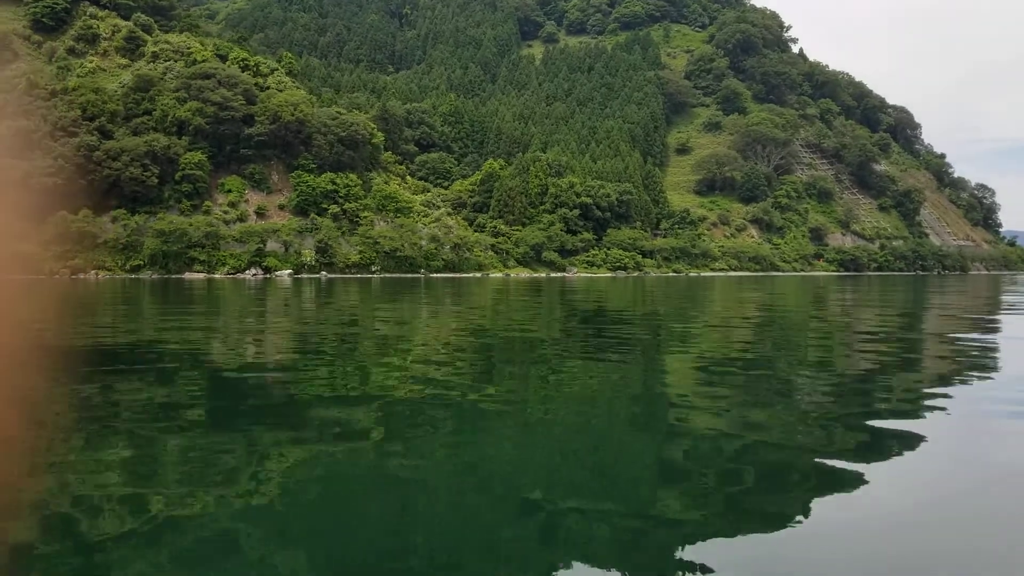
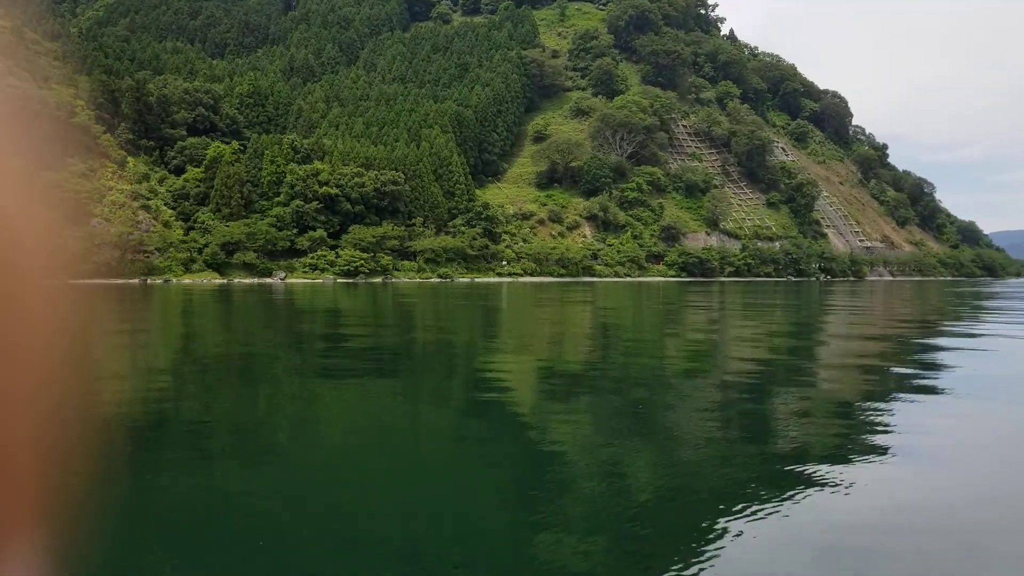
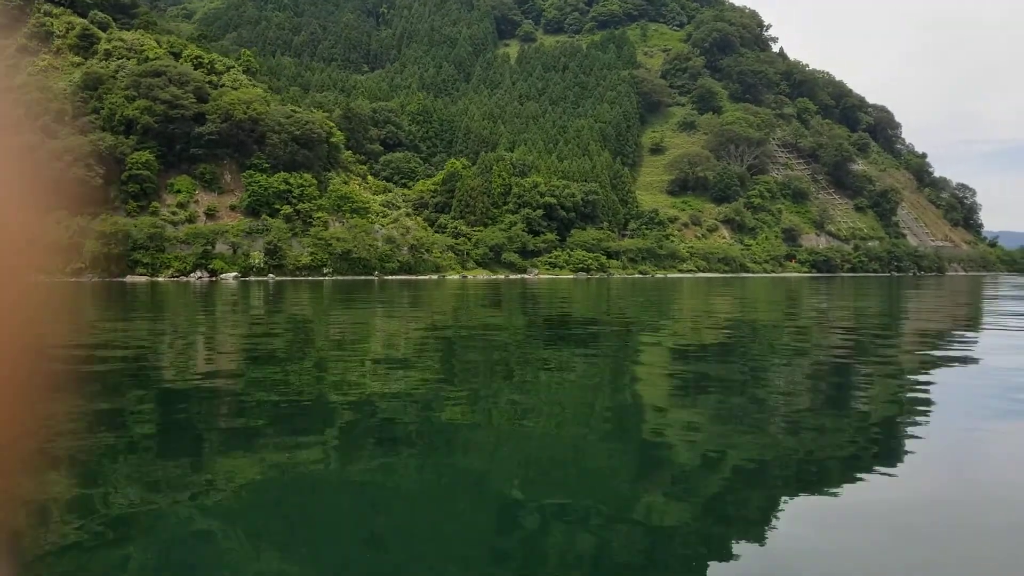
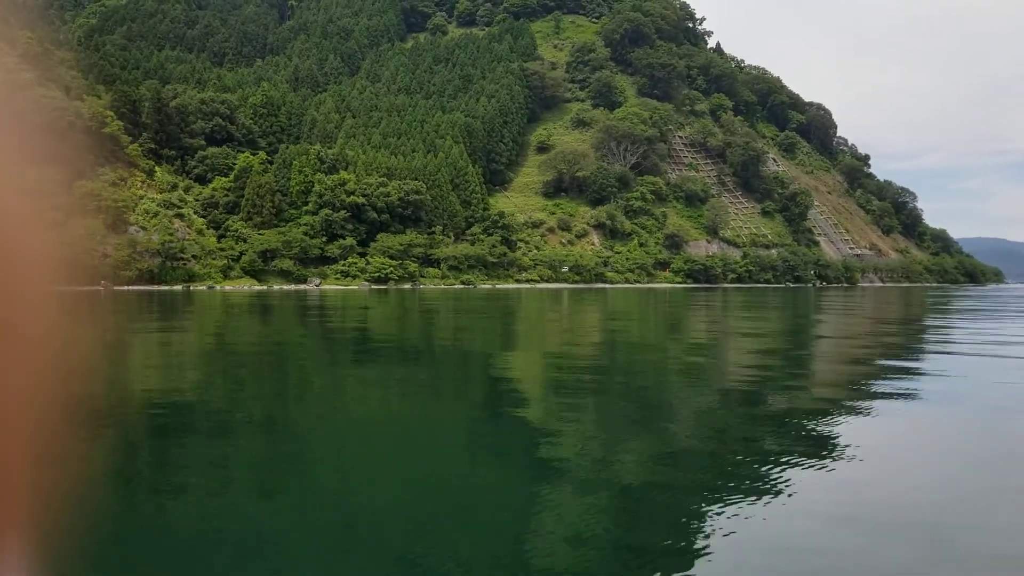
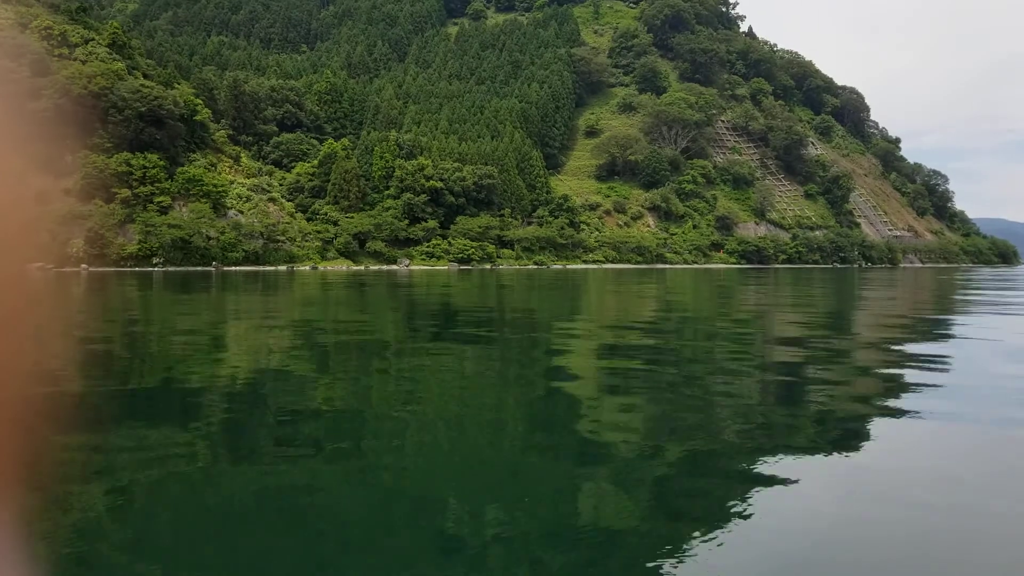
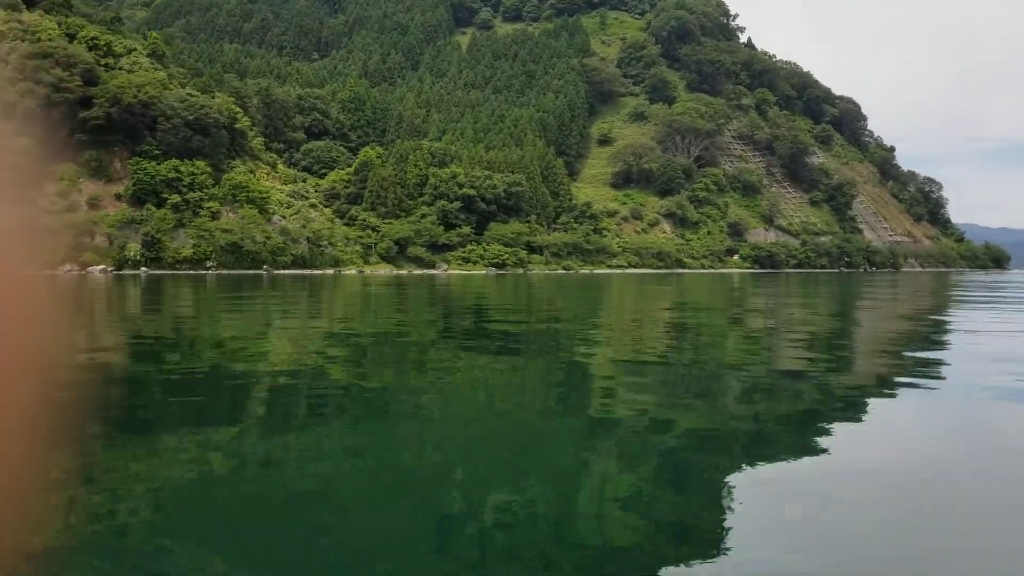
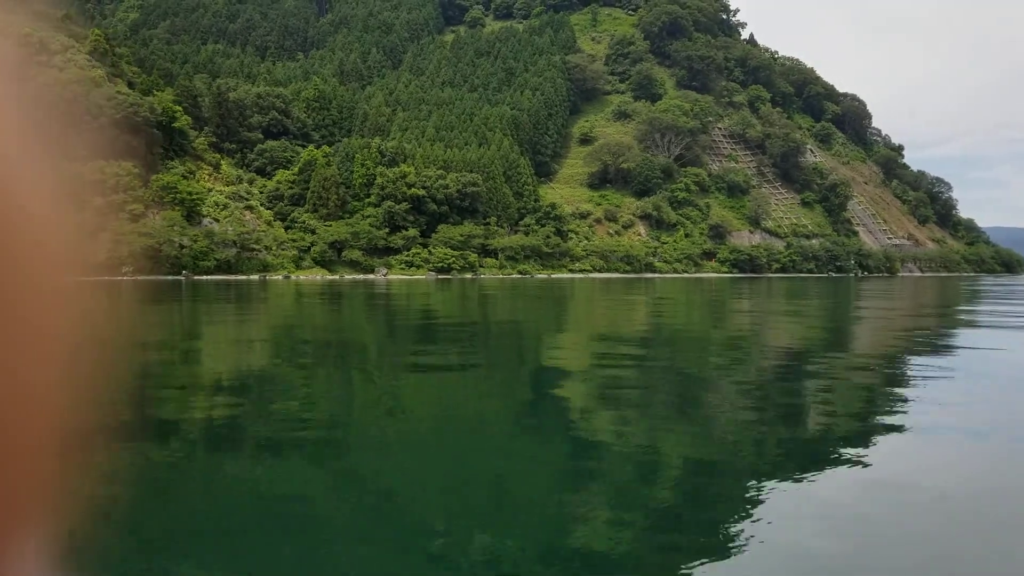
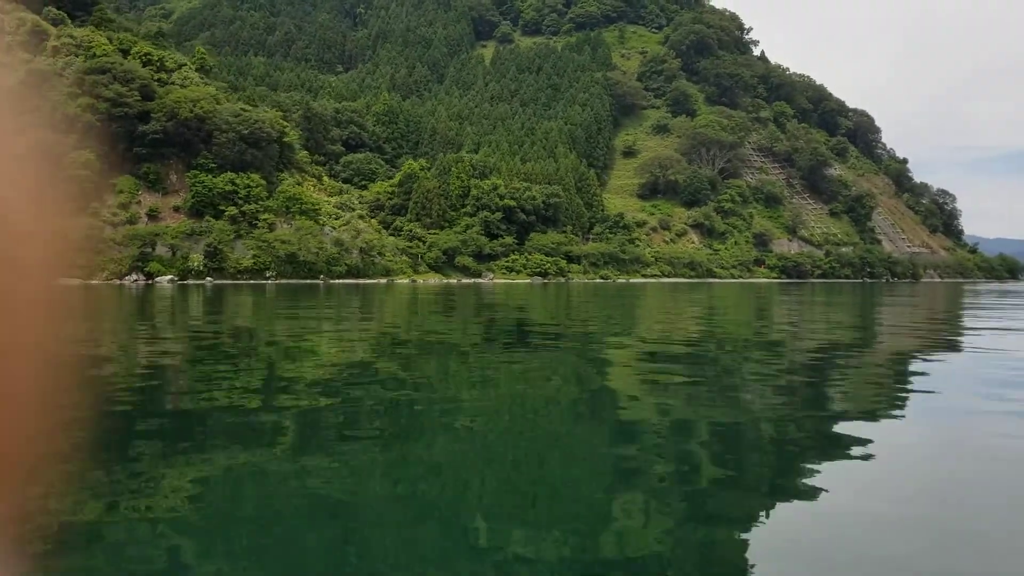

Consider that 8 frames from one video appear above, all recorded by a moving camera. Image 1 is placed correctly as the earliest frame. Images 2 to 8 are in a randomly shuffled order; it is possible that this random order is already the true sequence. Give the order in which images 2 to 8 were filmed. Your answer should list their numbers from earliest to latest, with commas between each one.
3, 8, 6, 5, 7, 4, 2
